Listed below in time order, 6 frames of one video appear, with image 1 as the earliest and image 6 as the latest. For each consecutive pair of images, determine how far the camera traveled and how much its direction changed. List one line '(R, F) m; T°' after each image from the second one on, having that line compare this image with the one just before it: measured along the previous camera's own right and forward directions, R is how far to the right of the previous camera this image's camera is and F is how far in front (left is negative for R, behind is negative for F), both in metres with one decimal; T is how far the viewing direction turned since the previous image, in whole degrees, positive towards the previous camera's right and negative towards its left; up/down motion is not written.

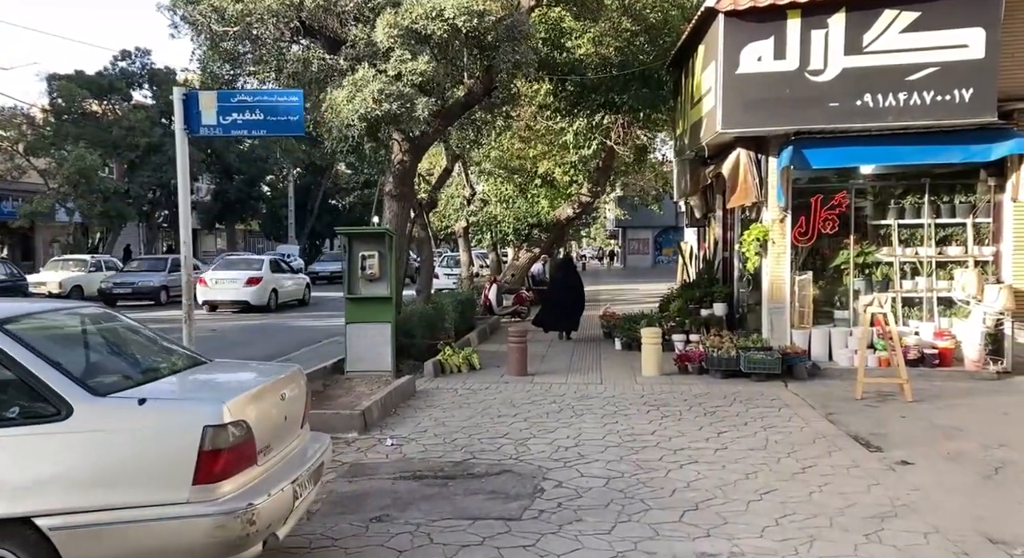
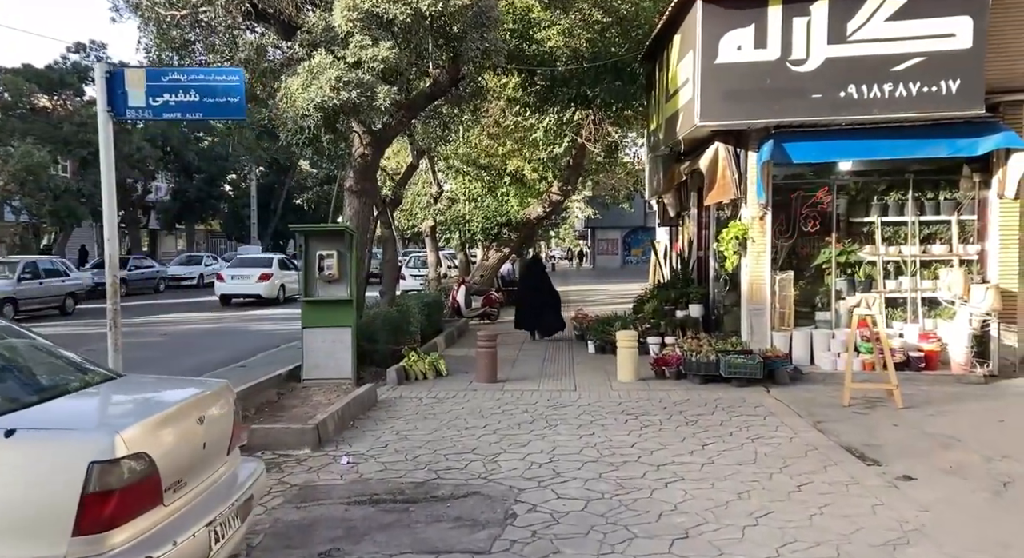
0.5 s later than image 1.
(0.0, +0.7) m; +2°
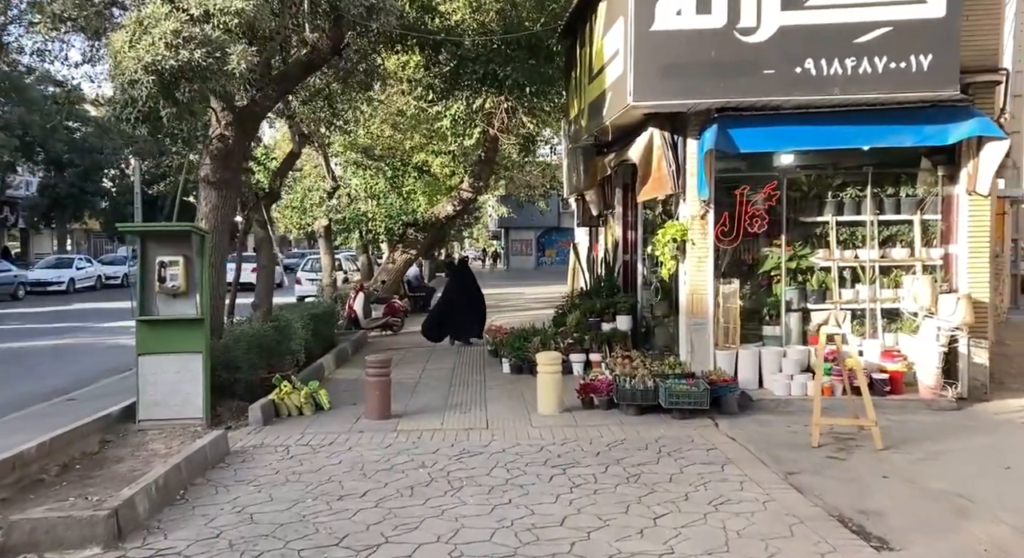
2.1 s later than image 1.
(+0.2, +2.2) m; +5°
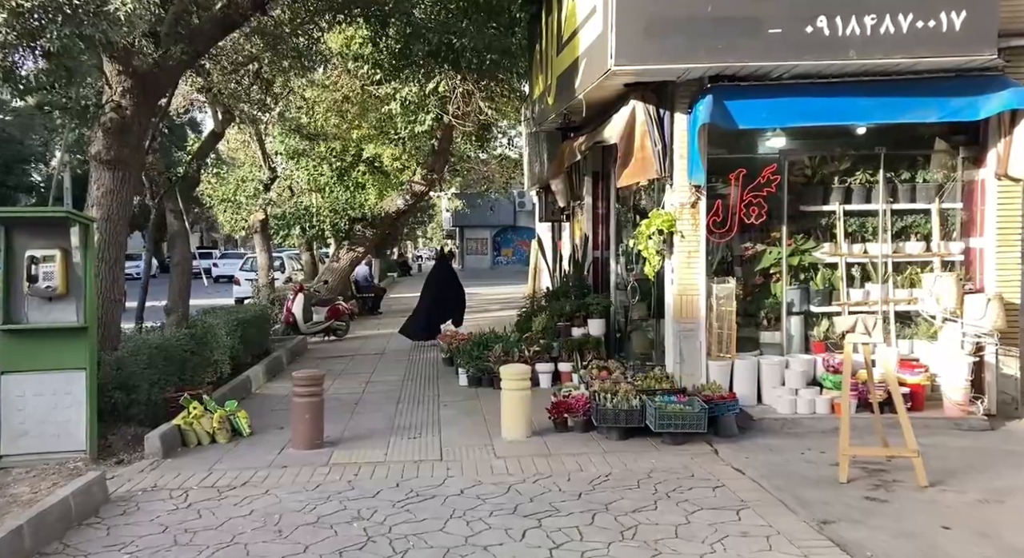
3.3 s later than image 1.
(0.0, +1.7) m; +3°
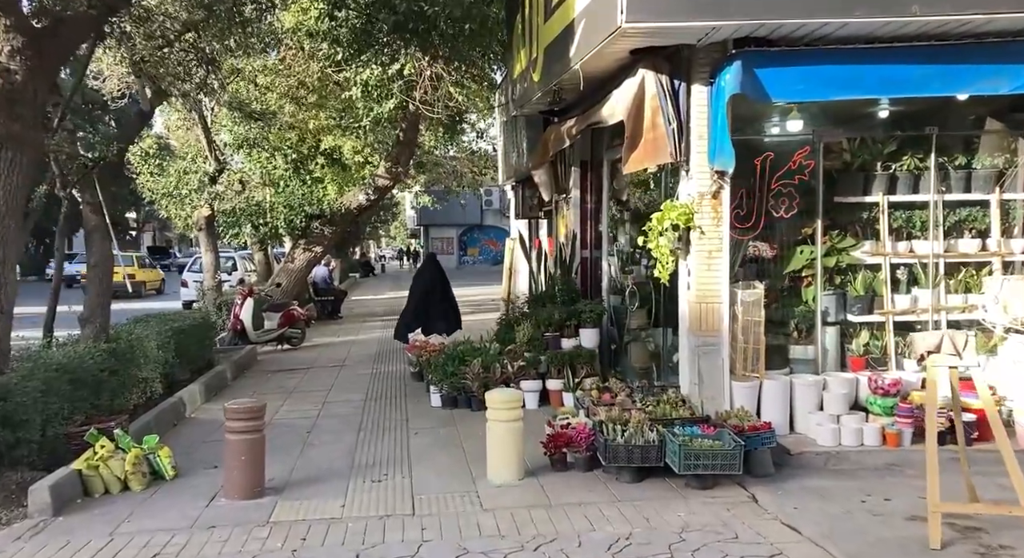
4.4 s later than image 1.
(-0.2, +1.7) m; +2°
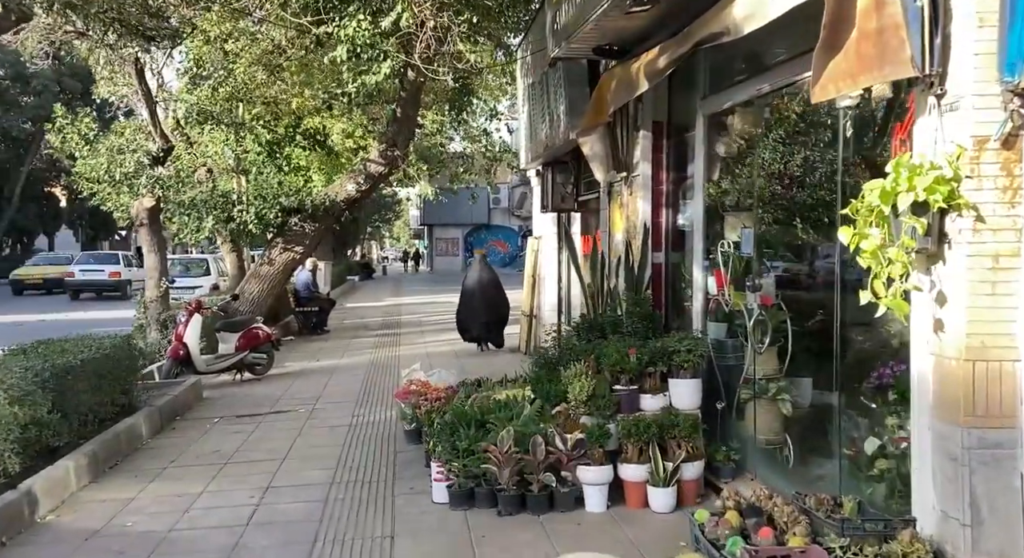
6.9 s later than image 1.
(-0.3, +4.1) m; 0°
